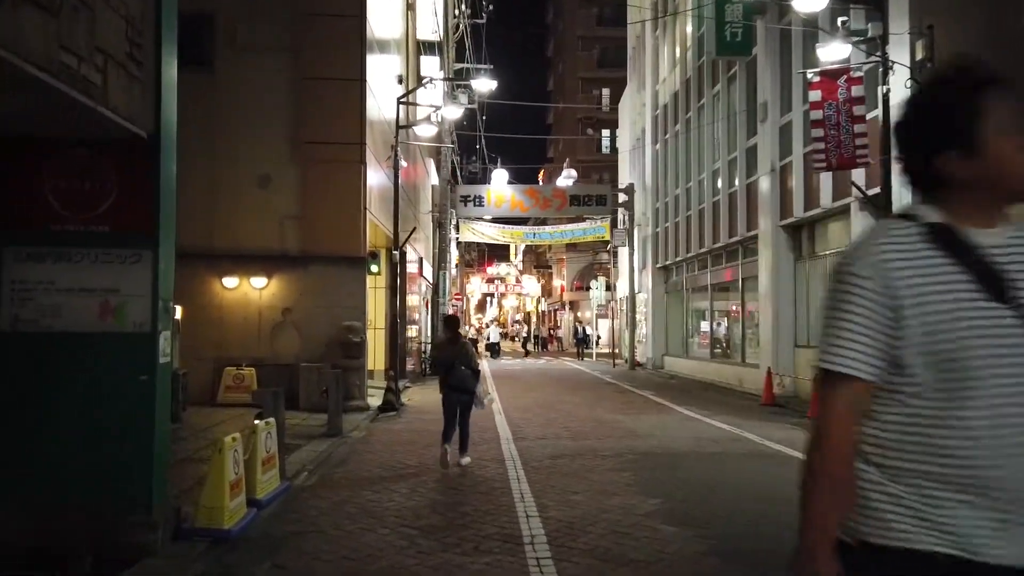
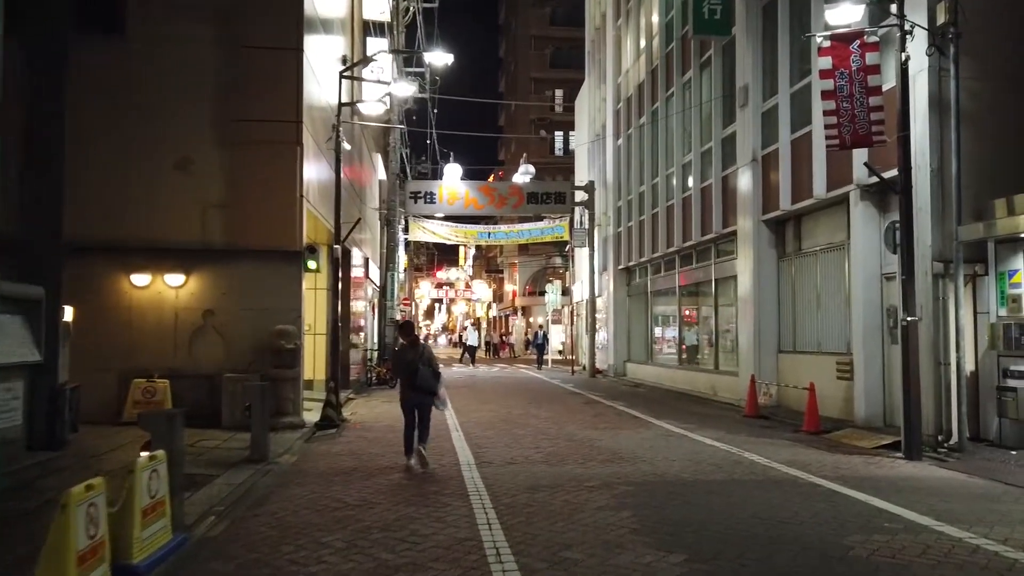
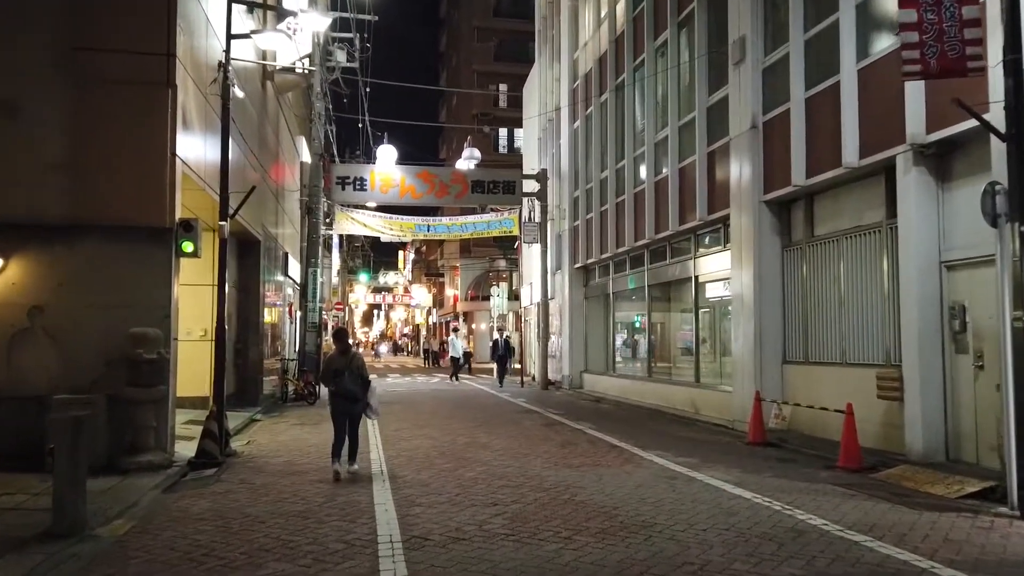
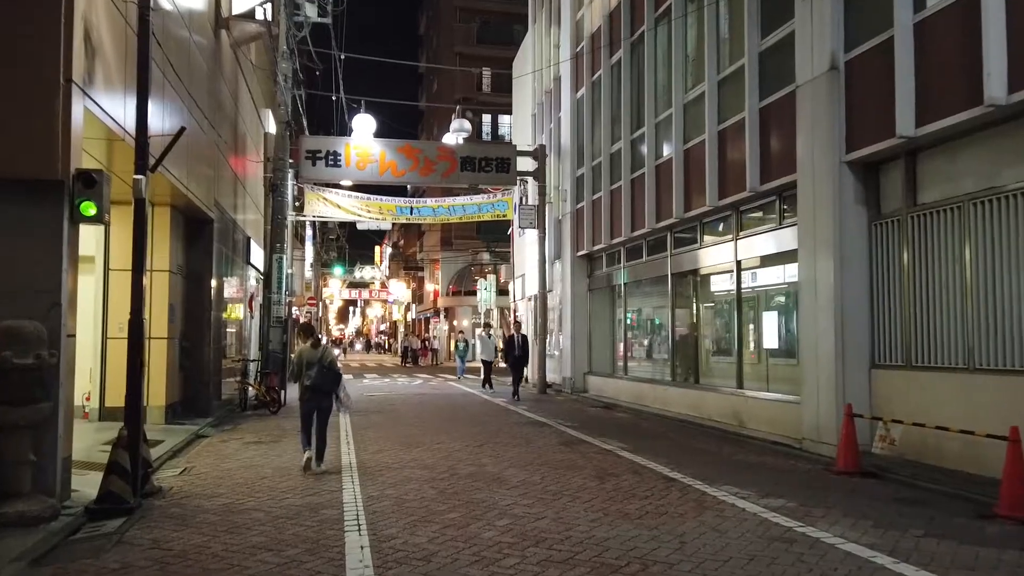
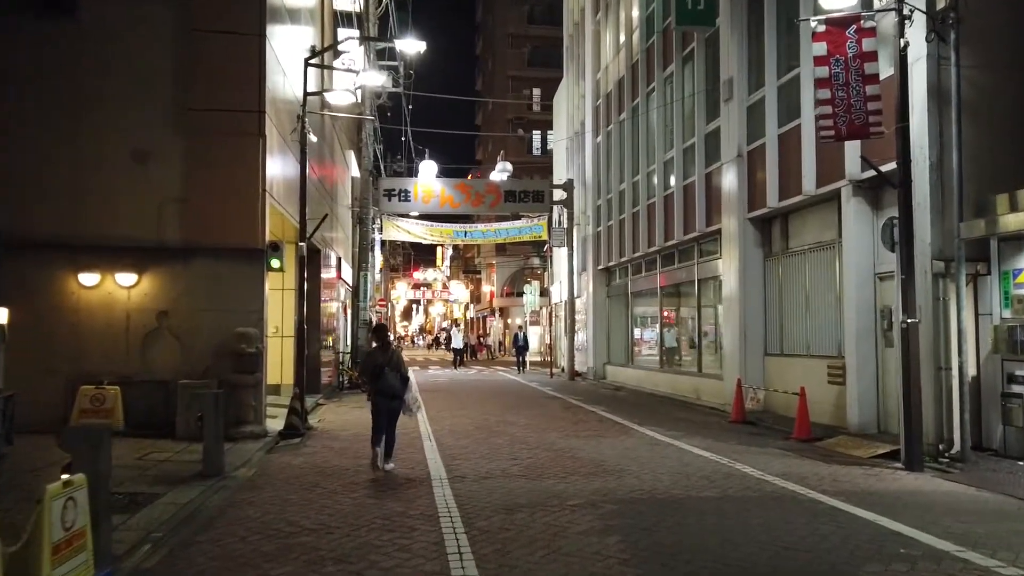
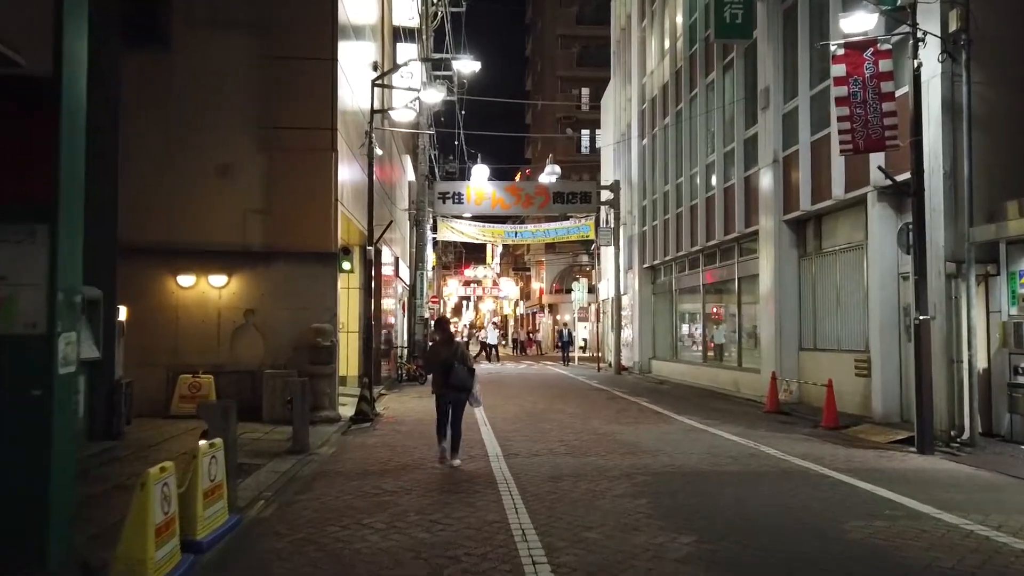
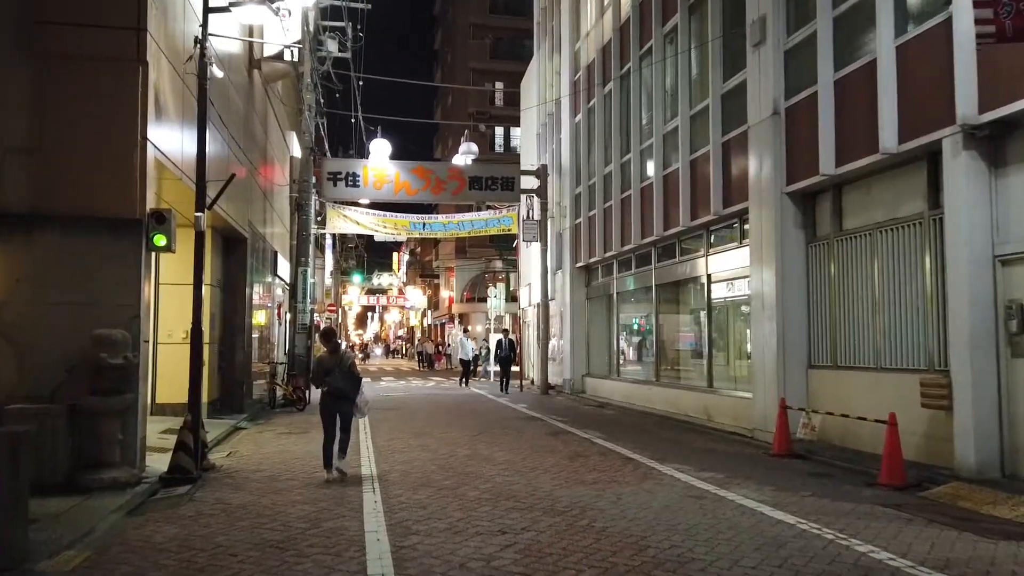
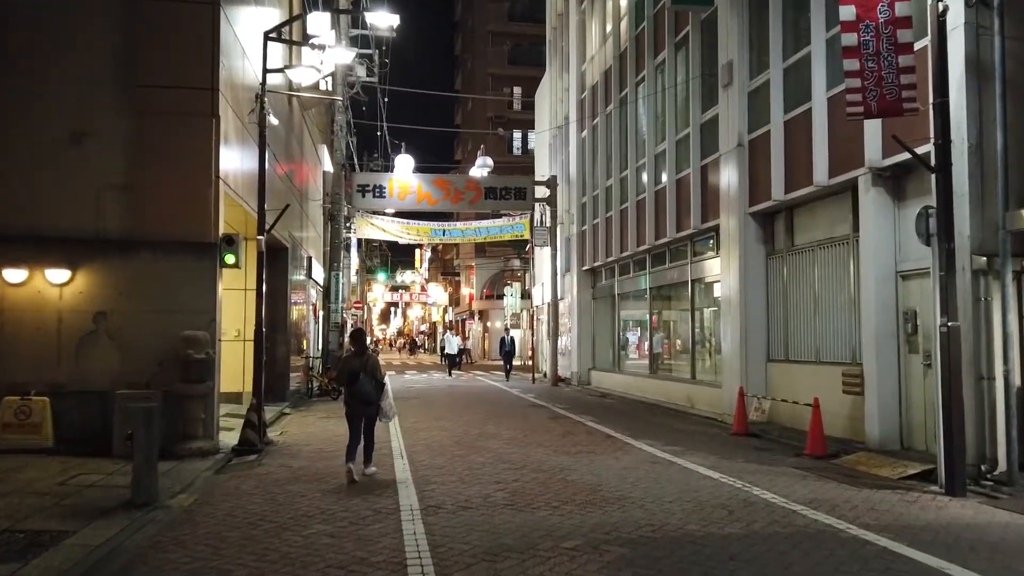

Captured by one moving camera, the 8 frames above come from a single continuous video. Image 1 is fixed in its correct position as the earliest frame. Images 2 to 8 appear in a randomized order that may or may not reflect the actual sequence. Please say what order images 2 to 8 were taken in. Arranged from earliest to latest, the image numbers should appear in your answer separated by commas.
6, 2, 5, 8, 3, 7, 4
